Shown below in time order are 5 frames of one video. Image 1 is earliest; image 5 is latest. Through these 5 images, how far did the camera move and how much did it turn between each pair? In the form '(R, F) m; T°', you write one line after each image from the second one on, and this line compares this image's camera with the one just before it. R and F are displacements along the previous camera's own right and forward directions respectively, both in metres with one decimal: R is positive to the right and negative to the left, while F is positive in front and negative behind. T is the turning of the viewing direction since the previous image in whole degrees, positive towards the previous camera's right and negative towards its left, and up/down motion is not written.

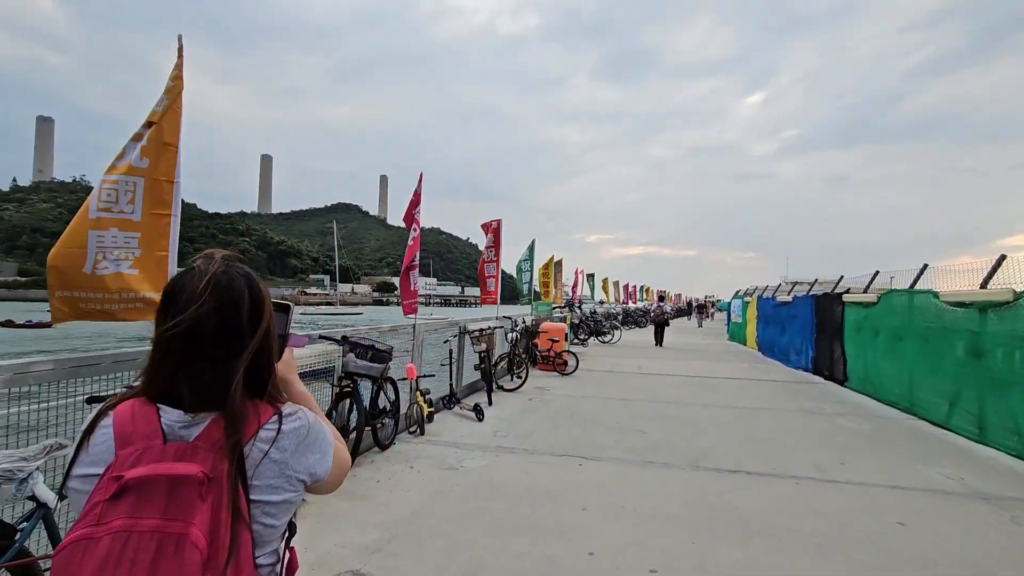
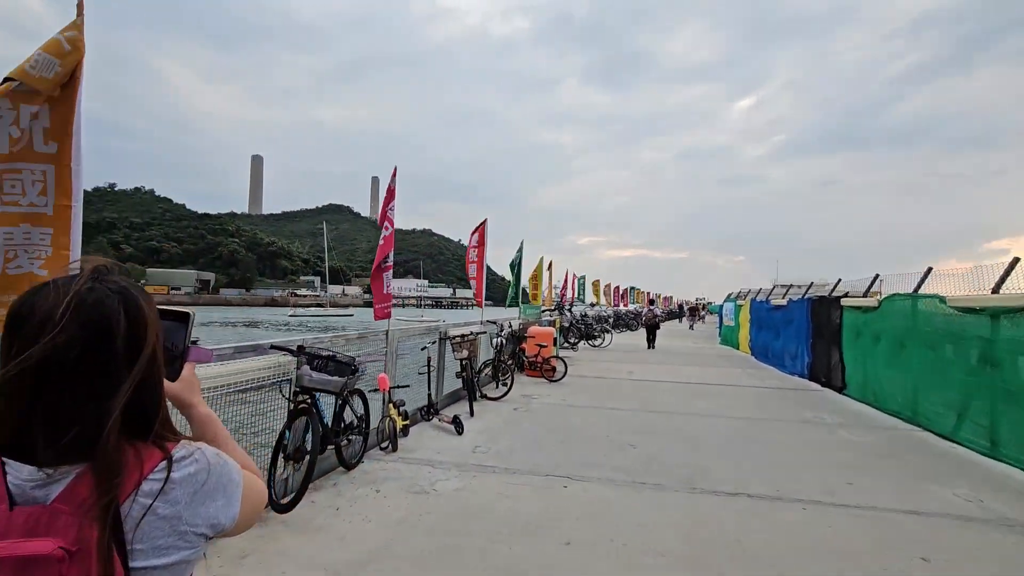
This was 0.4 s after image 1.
(+0.1, +0.4) m; +1°
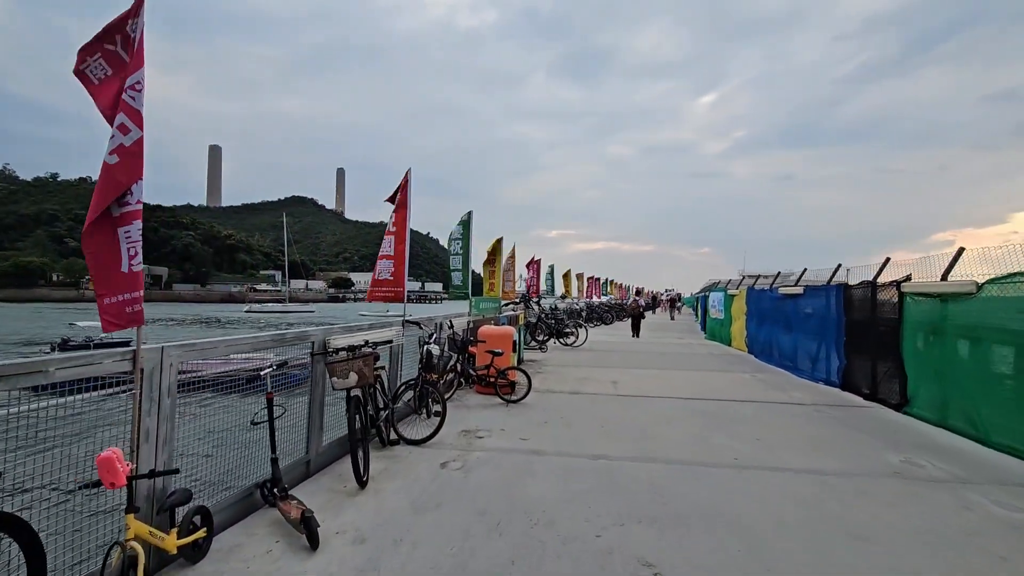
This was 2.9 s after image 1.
(+0.4, +2.5) m; +3°
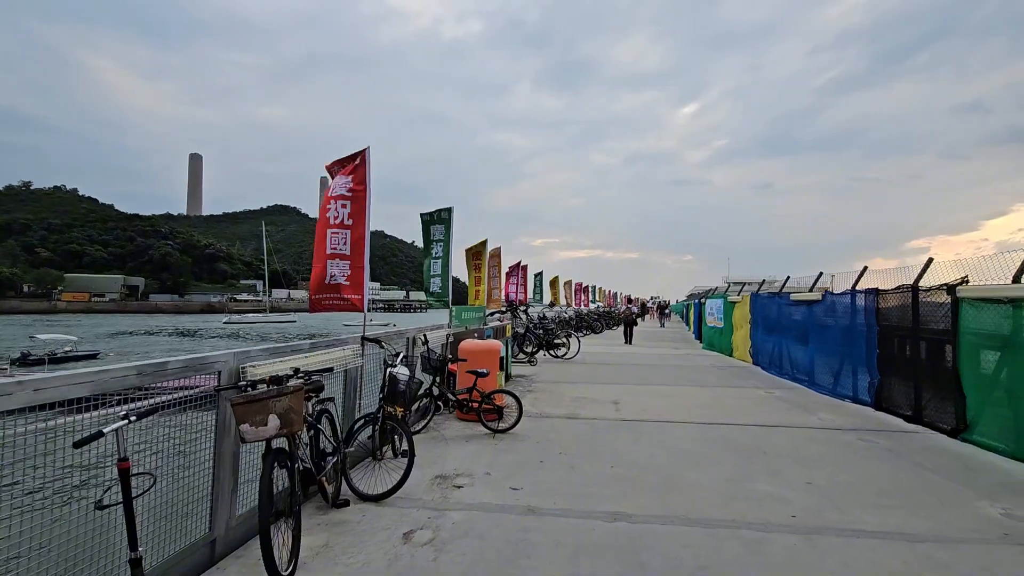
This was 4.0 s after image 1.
(0.0, +1.0) m; +2°
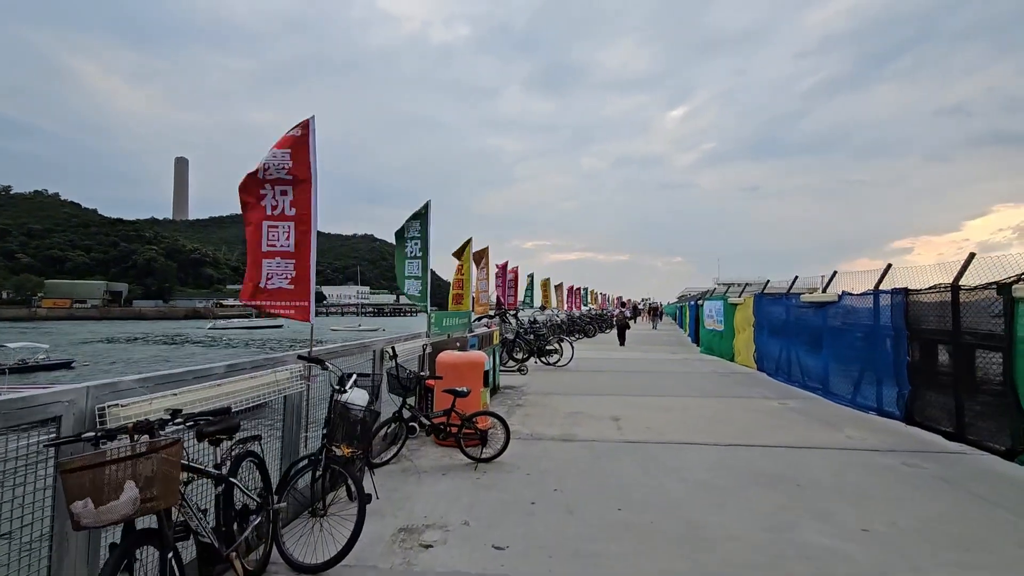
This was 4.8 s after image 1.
(+0.1, +0.8) m; +1°
